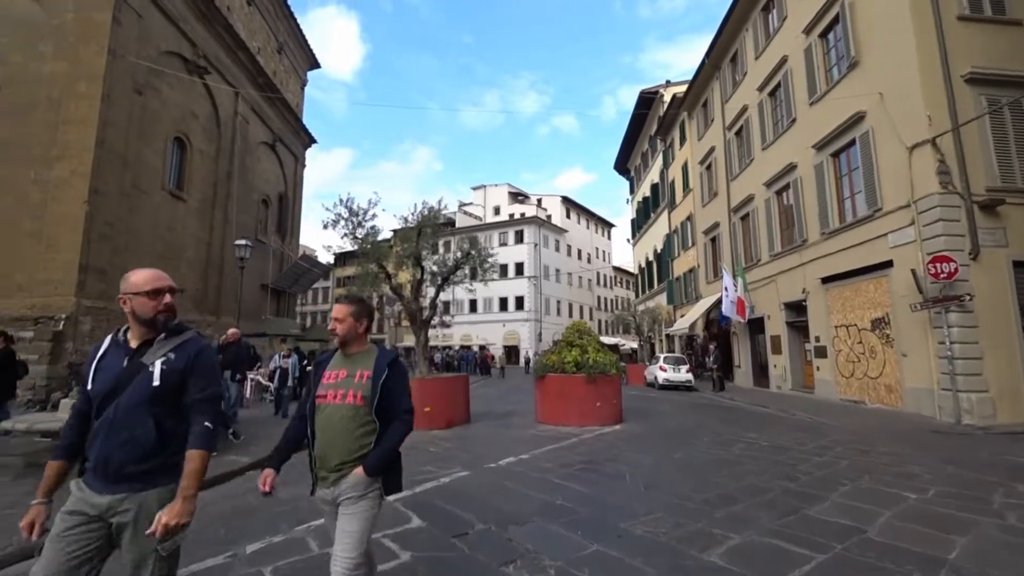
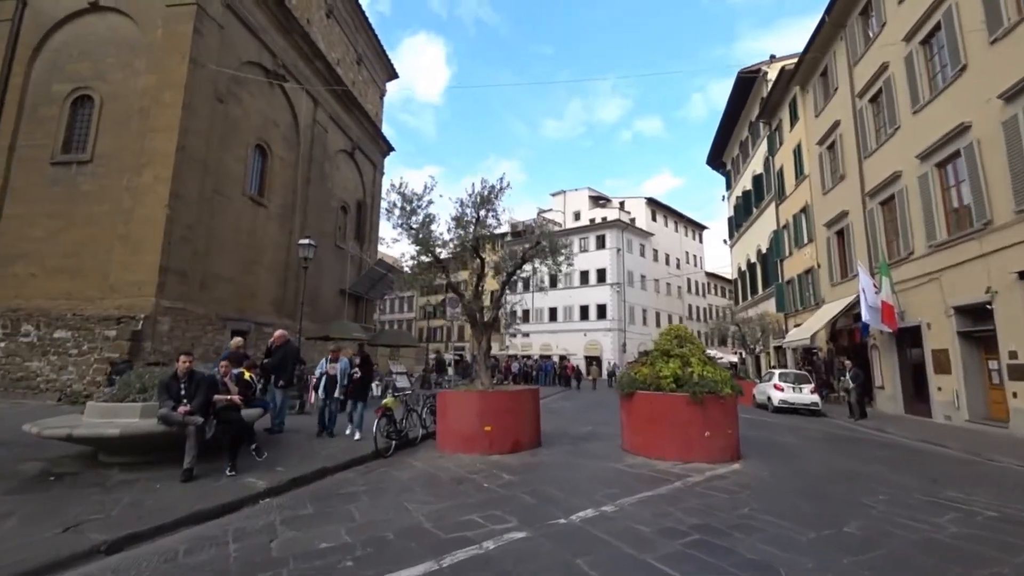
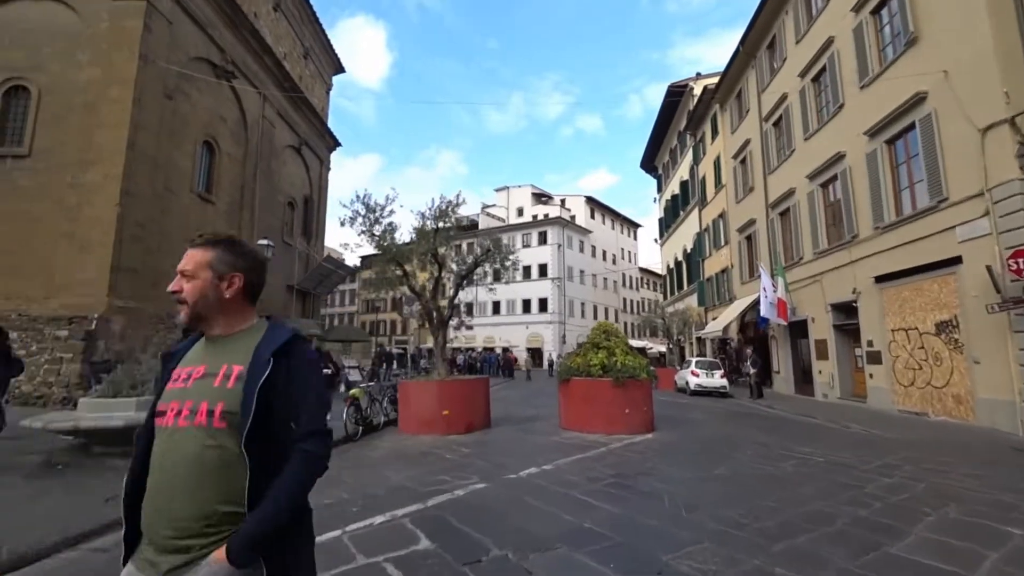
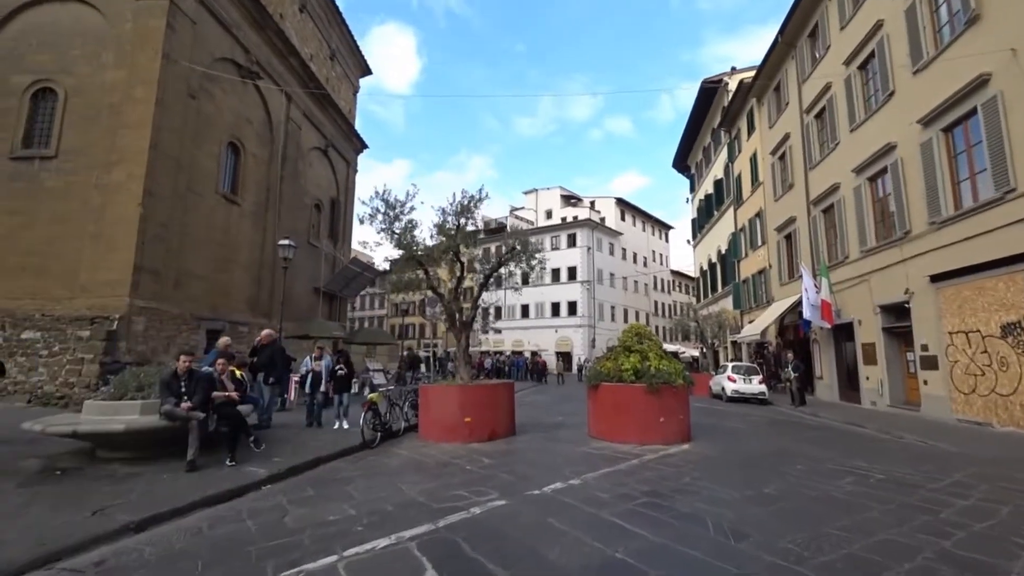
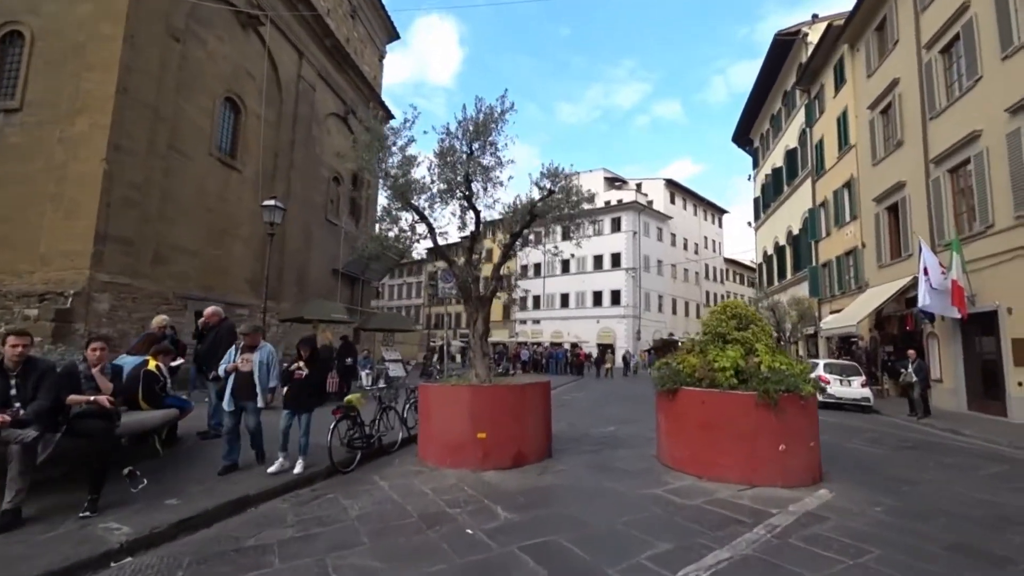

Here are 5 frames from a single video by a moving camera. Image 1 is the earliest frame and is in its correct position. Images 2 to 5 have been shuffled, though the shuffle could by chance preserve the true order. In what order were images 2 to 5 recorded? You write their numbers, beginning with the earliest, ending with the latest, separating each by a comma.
3, 4, 2, 5
